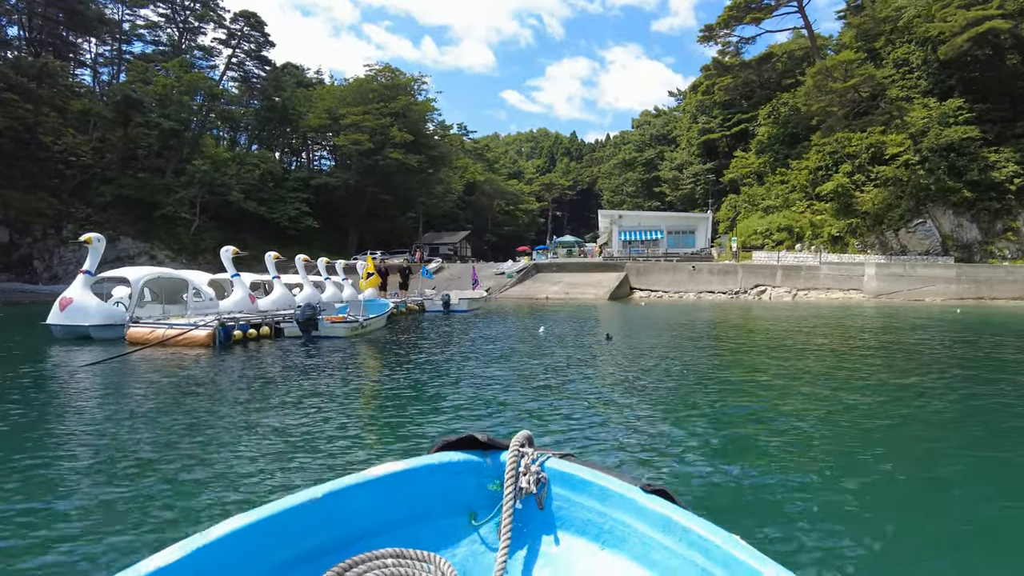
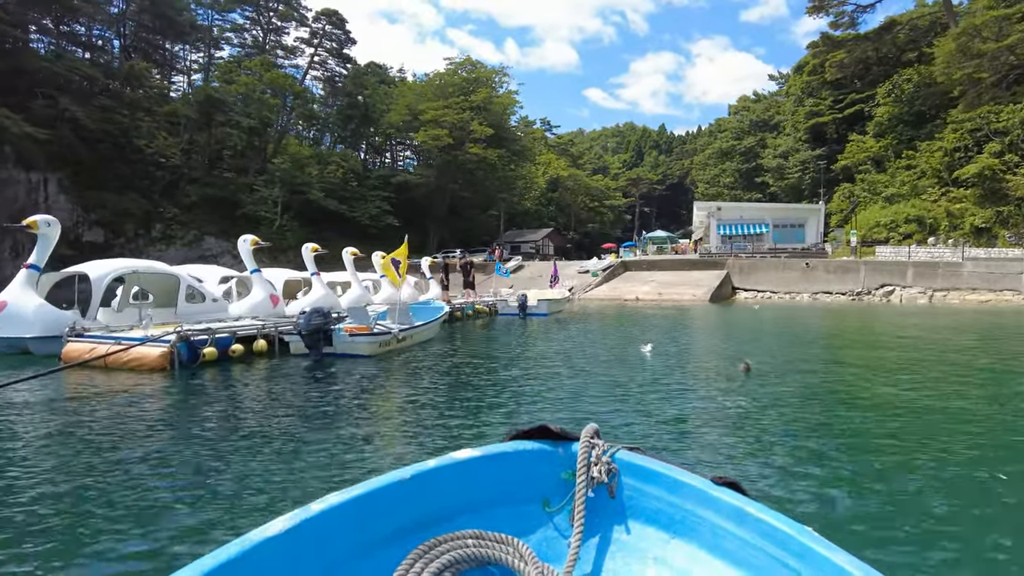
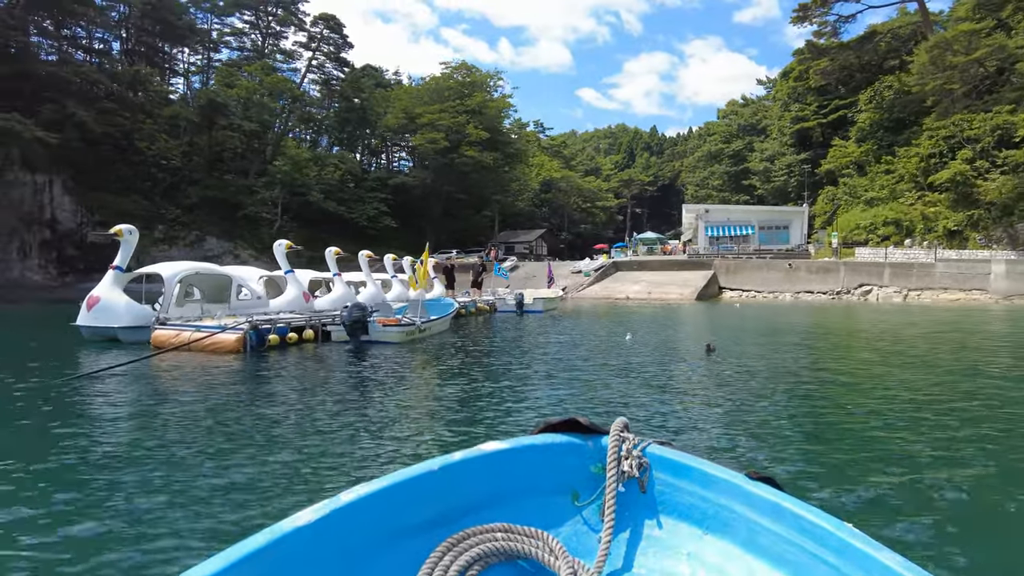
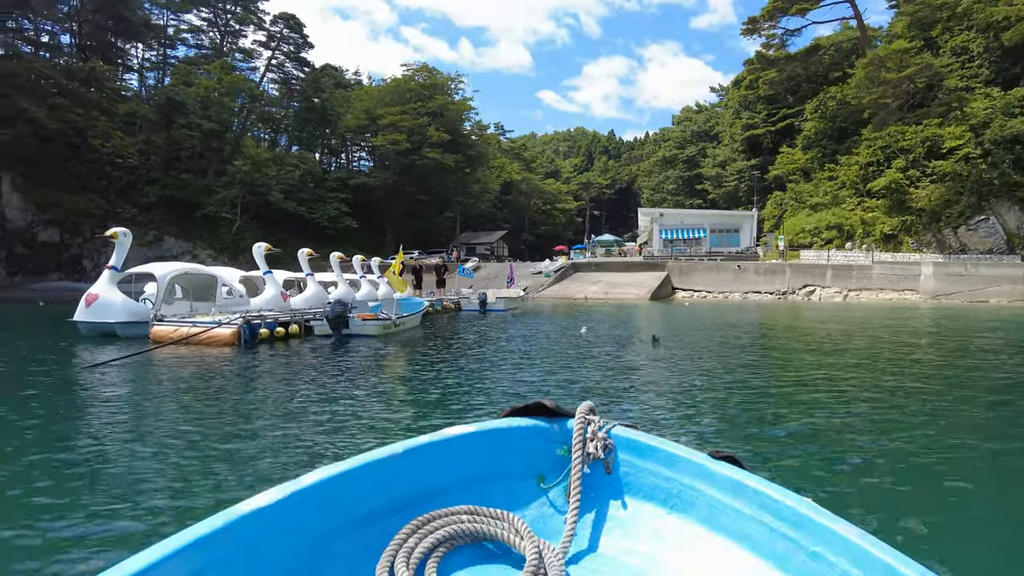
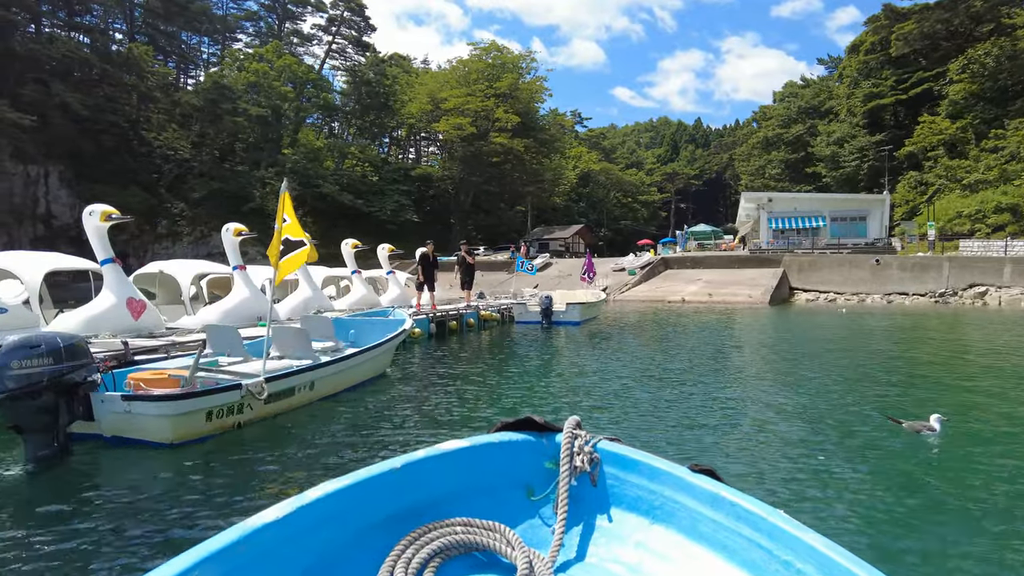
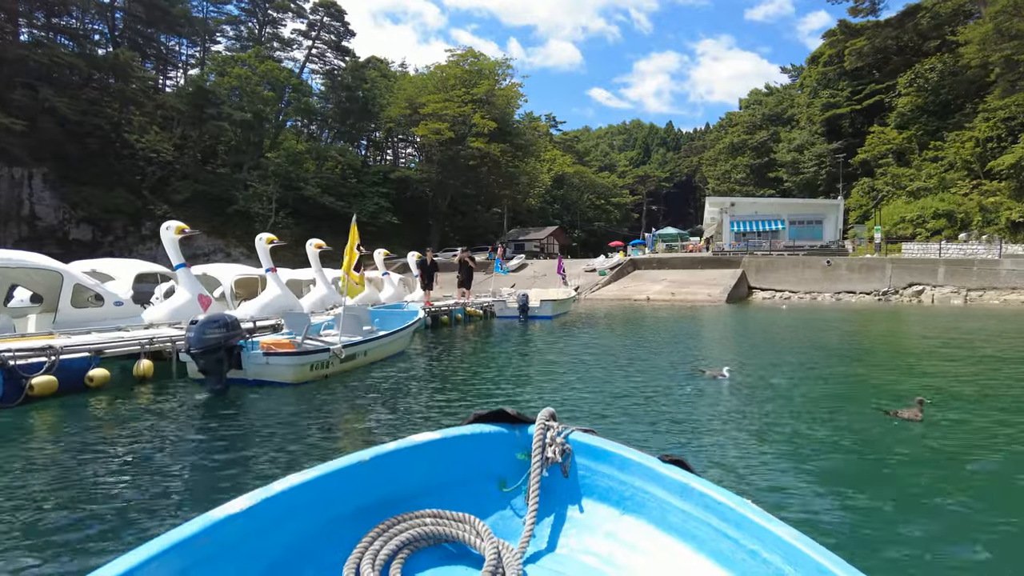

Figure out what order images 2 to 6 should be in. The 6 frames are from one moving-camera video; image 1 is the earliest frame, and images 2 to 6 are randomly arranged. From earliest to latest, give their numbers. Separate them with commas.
4, 3, 2, 6, 5
